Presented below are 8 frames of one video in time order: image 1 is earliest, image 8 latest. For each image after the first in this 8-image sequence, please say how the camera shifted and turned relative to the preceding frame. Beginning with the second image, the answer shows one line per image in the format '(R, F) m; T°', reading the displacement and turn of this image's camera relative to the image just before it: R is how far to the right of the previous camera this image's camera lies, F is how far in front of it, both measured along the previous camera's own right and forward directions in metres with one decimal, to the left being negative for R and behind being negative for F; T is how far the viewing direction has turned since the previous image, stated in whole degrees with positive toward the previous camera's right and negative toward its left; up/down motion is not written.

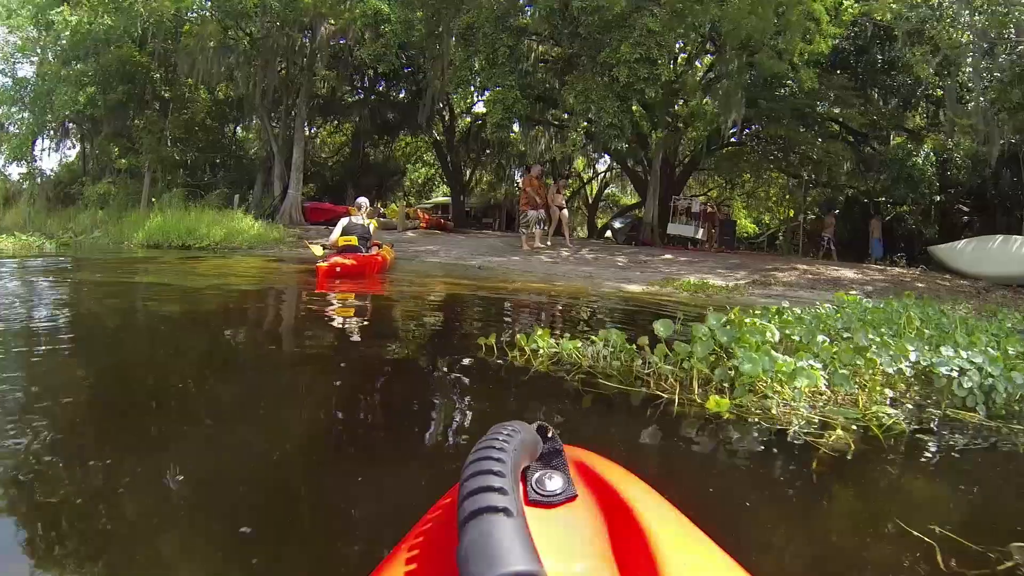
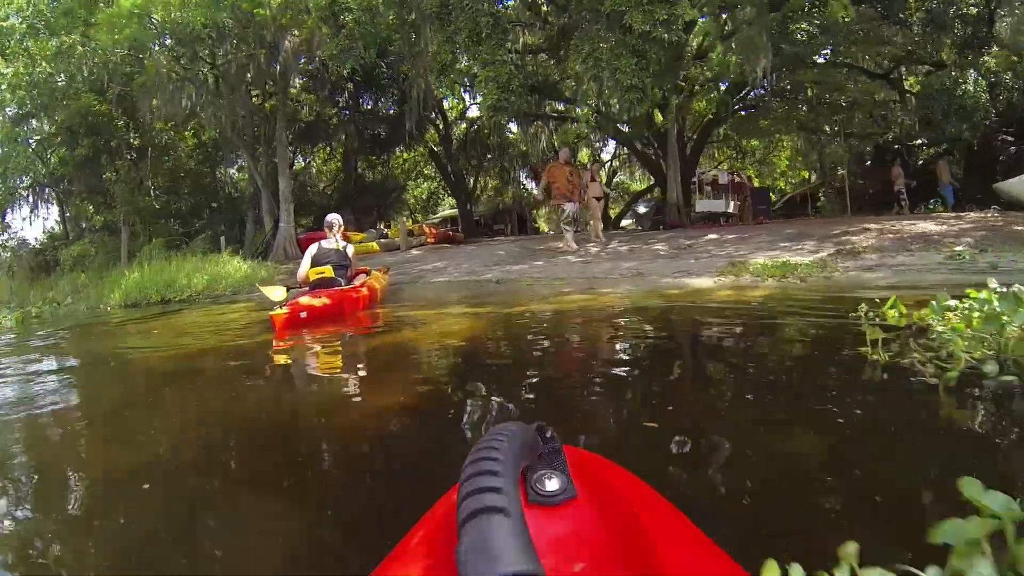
(-0.1, +1.7) m; -1°
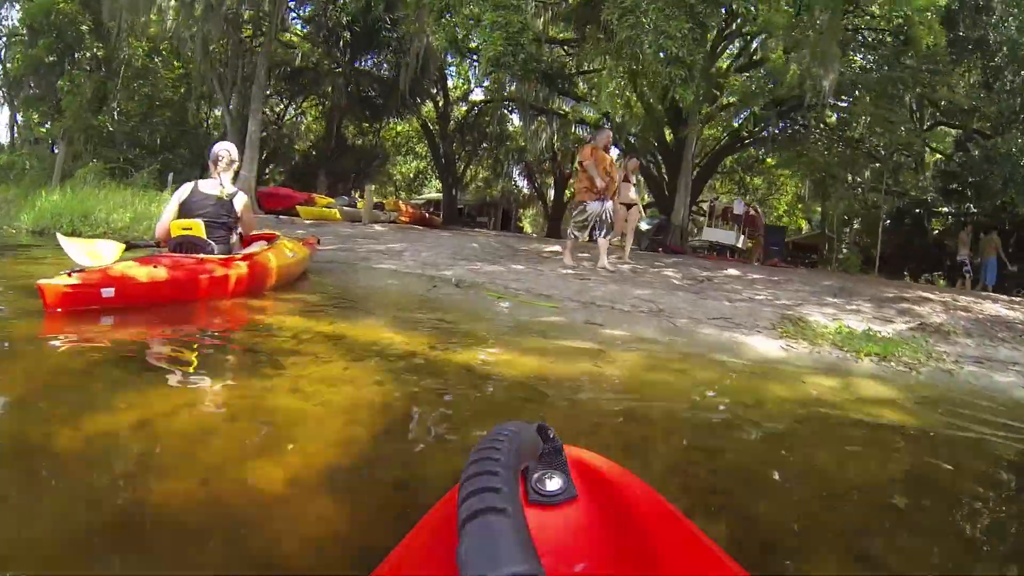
(+0.1, +1.9) m; +2°
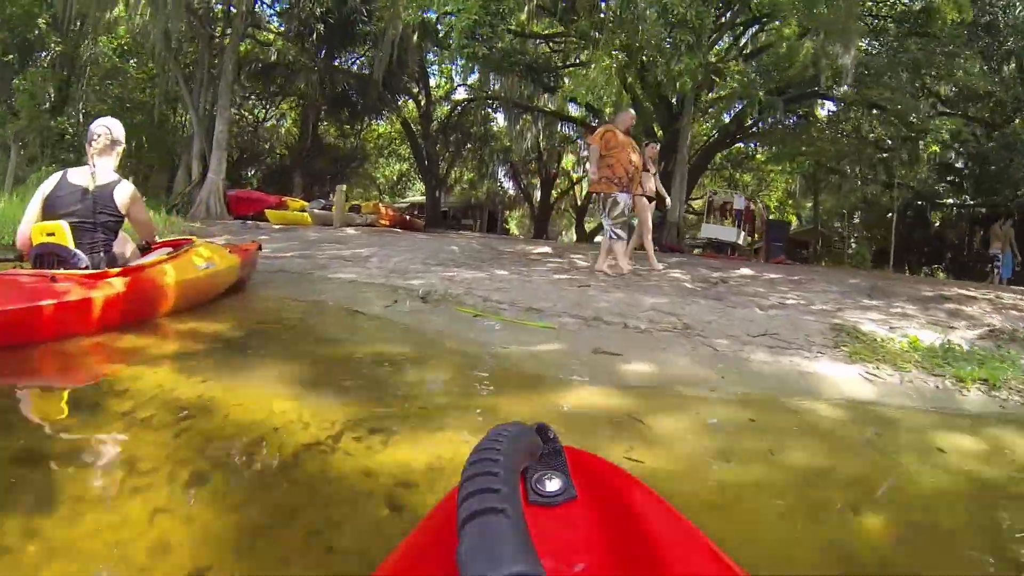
(0.0, +0.9) m; +1°
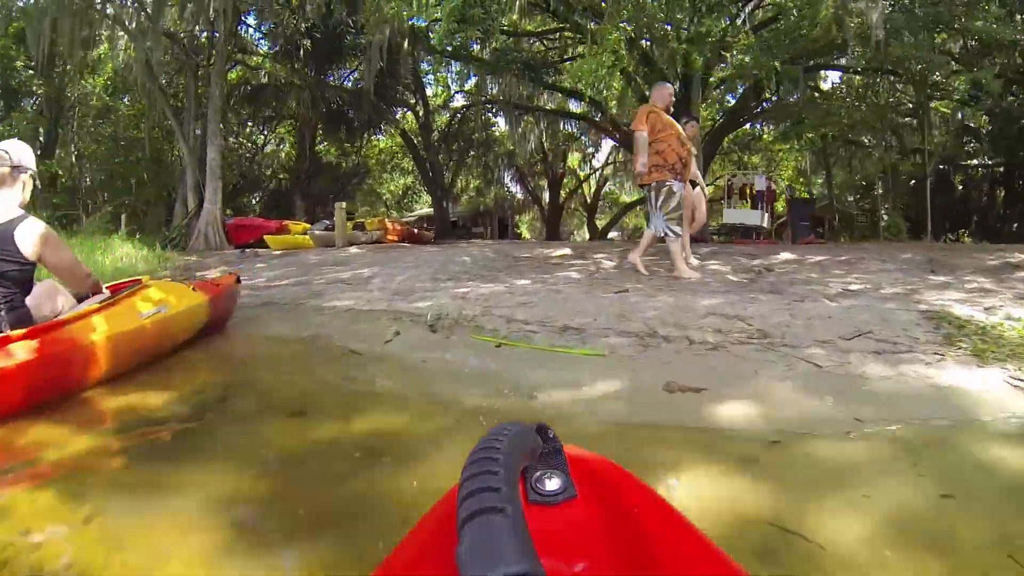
(-0.1, +0.6) m; -1°
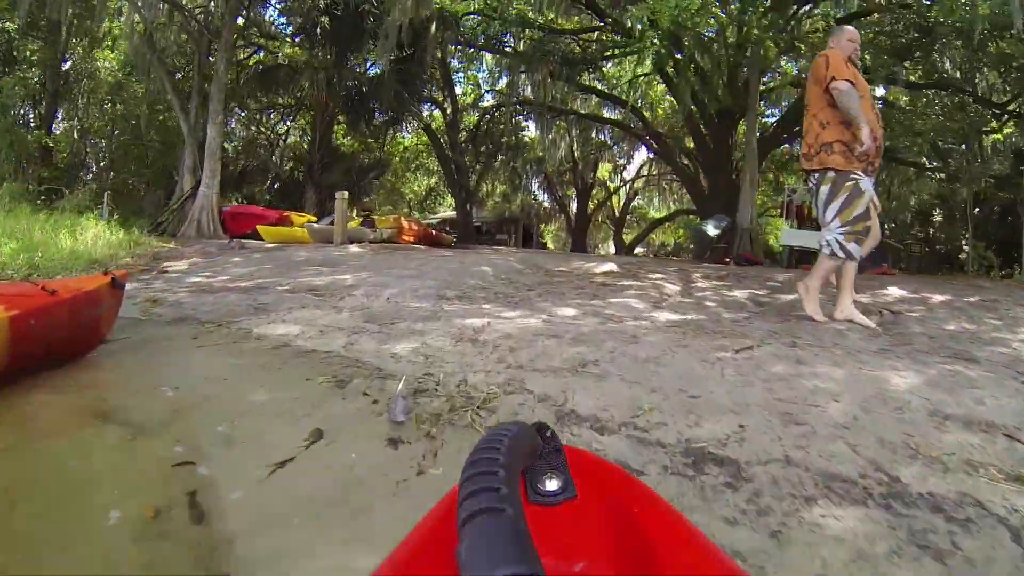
(-0.1, +1.4) m; -2°
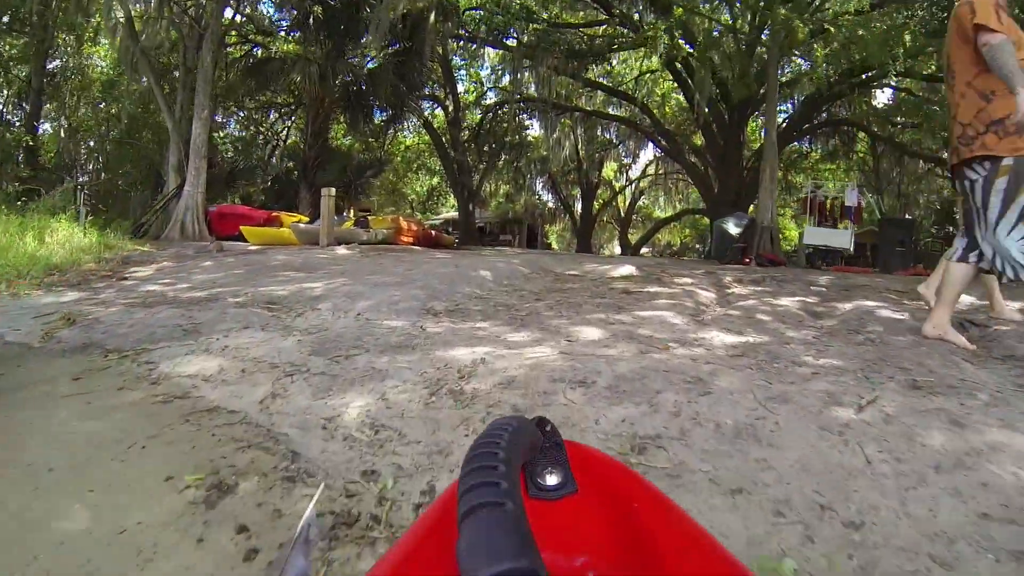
(0.0, +0.7) m; 0°
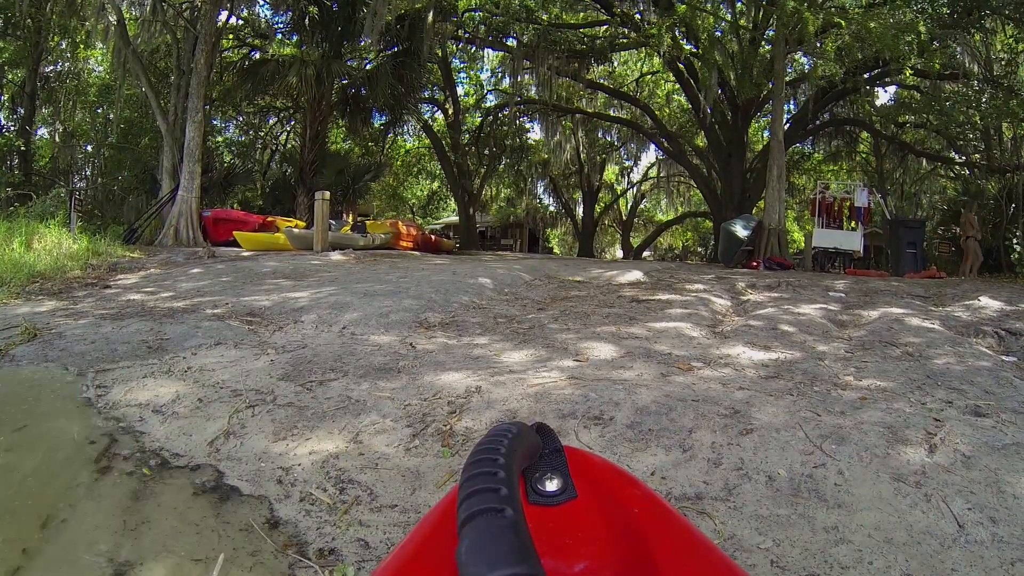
(0.0, +0.2) m; 0°
